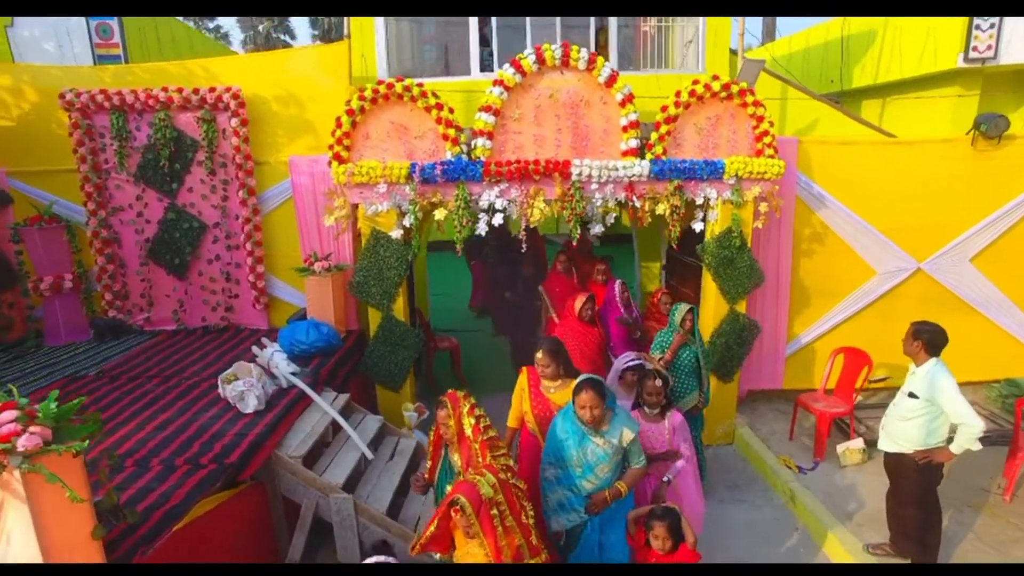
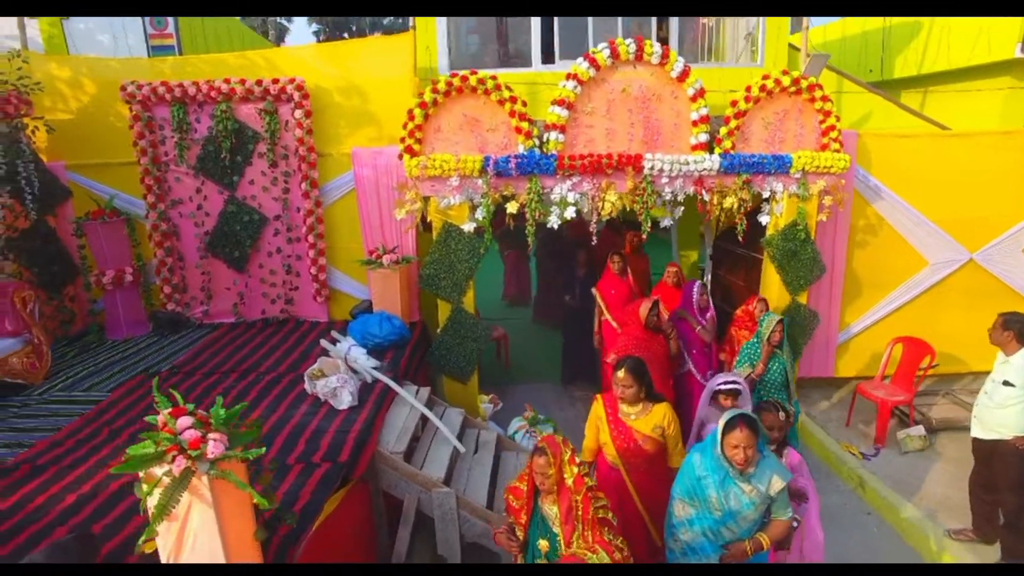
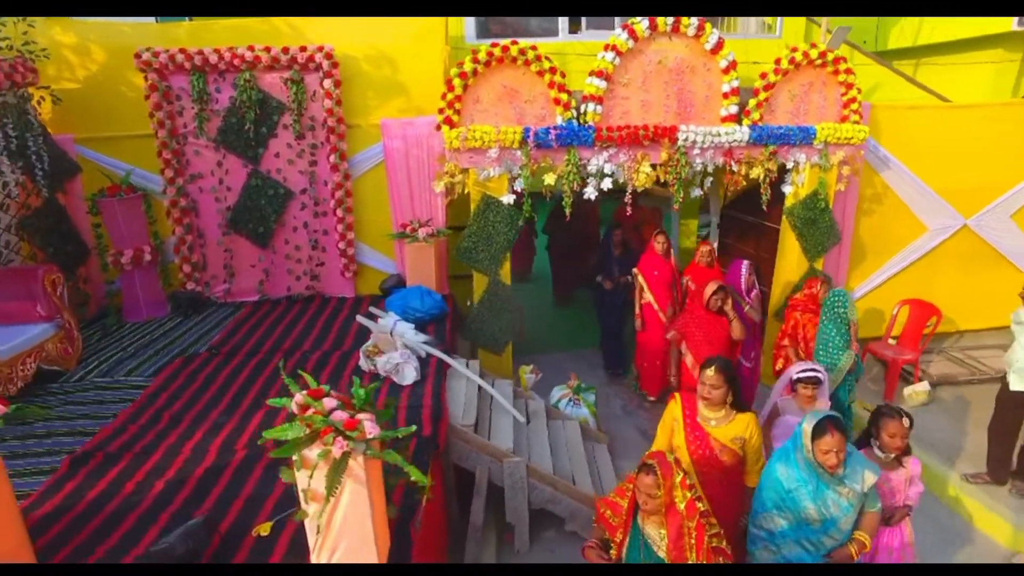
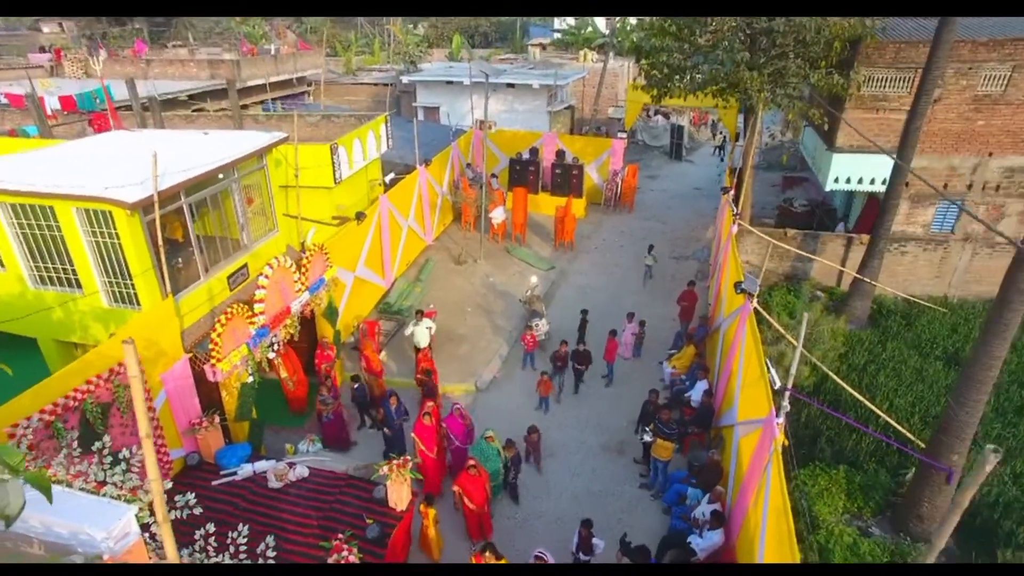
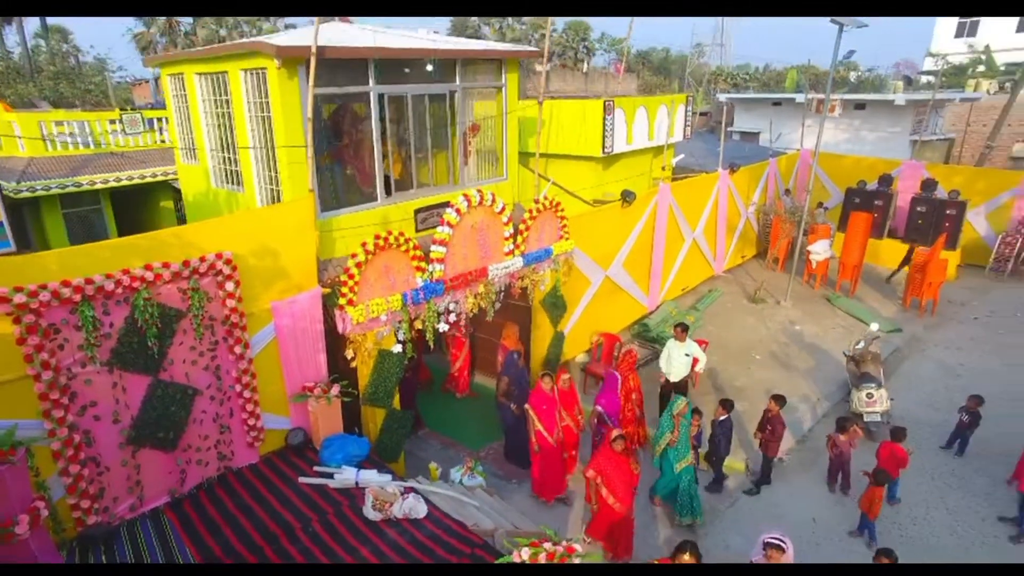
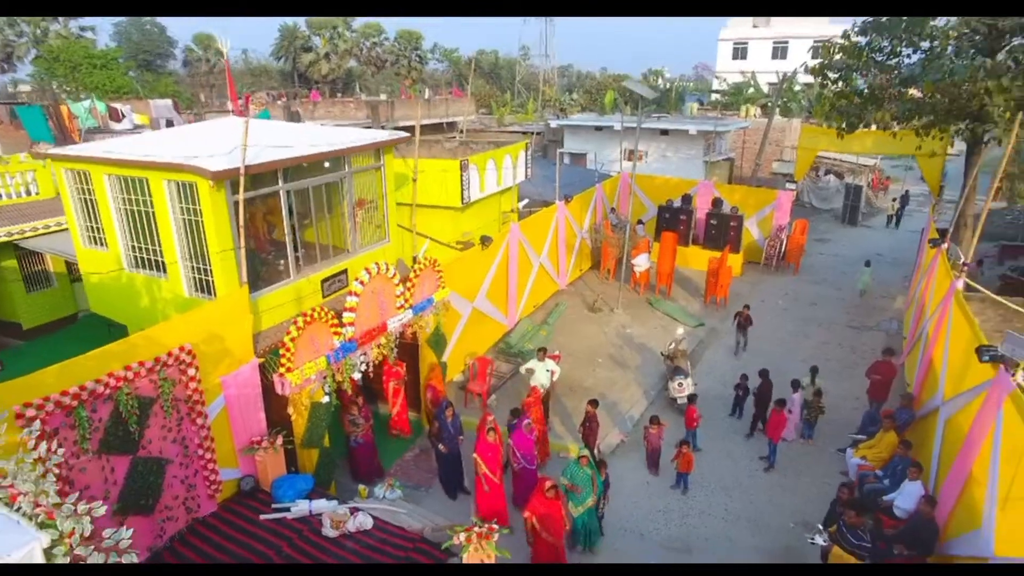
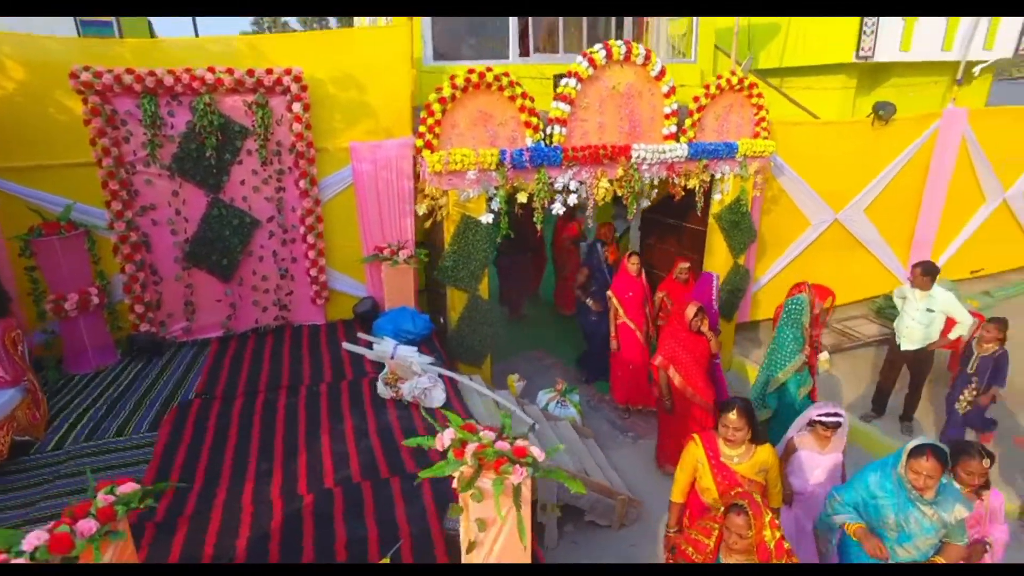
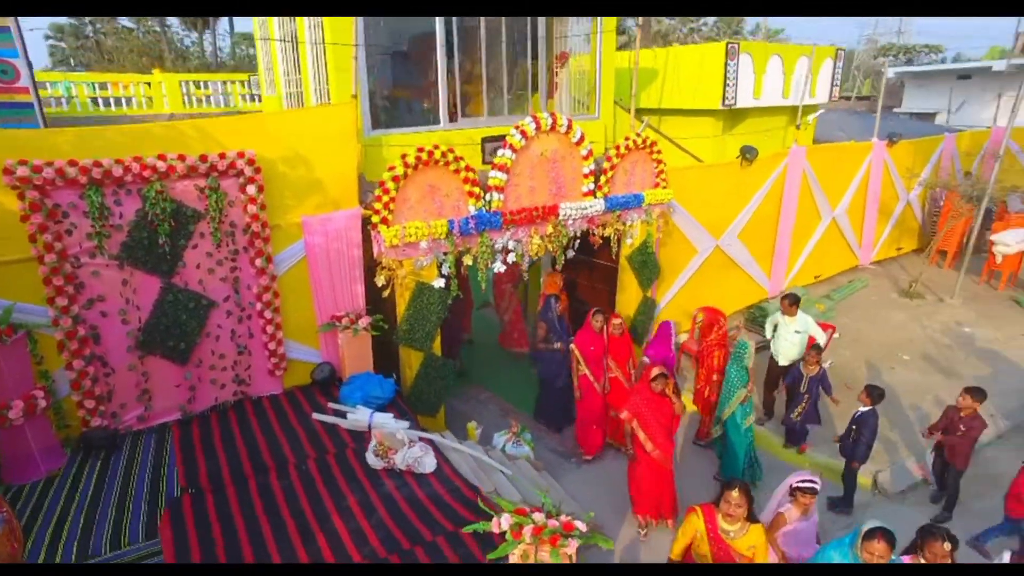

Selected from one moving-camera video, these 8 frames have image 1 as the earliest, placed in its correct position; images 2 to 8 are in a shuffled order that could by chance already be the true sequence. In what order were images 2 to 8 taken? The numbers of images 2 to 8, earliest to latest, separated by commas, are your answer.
2, 3, 7, 8, 5, 6, 4
